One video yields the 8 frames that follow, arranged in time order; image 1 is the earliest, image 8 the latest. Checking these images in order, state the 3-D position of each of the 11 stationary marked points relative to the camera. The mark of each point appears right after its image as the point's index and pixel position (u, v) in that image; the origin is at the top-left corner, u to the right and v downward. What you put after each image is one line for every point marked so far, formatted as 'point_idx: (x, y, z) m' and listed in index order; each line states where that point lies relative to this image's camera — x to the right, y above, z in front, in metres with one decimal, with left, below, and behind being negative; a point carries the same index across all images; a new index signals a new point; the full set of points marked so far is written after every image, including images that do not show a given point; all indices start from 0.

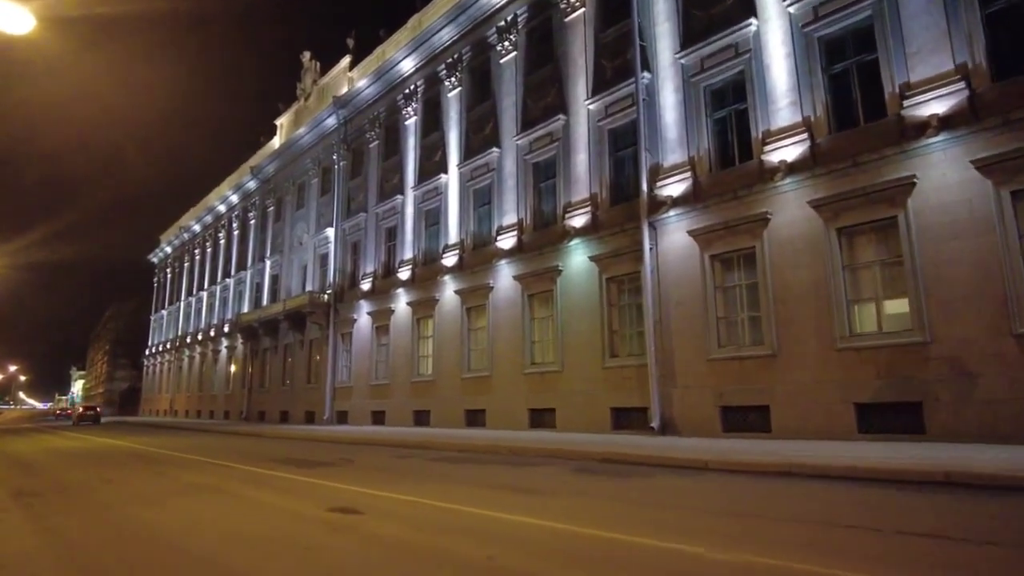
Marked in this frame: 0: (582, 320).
0: (+2.3, -1.0, +19.6) m
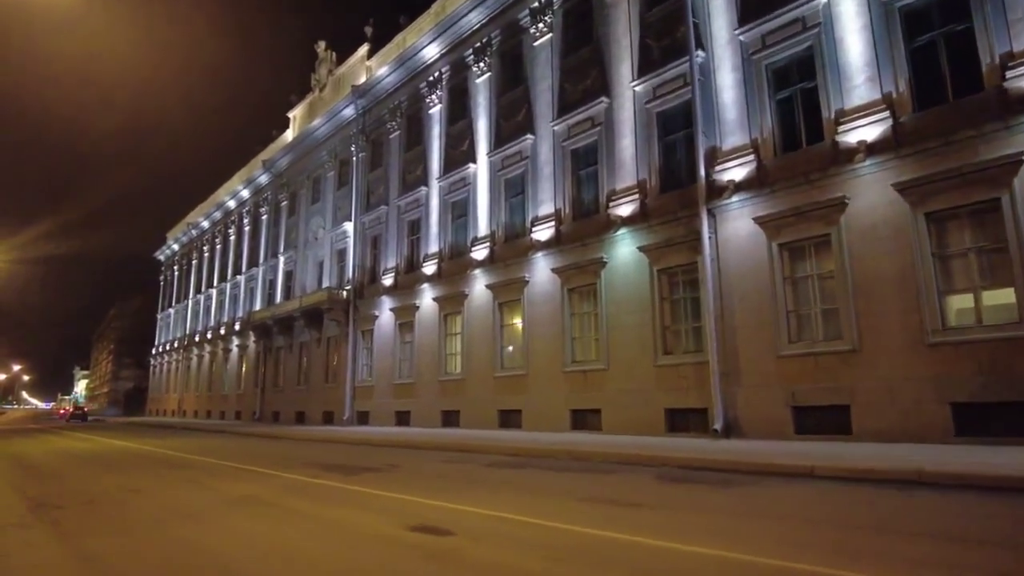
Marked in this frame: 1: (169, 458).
0: (+3.5, -0.8, +18.4) m
1: (-8.4, -4.3, +15.7) m
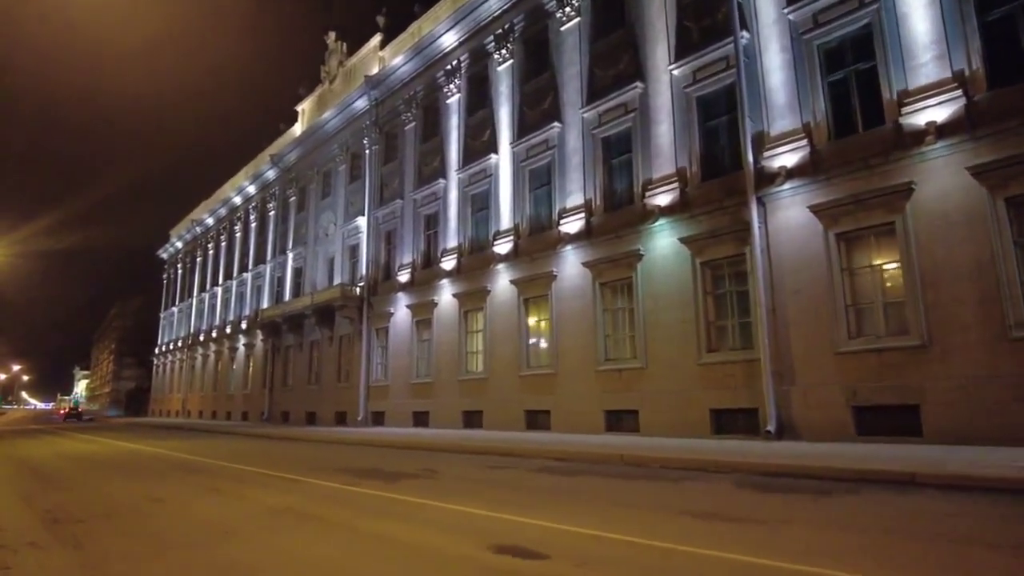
0: (+4.4, -0.6, +17.5) m
1: (-7.5, -4.1, +14.8) m
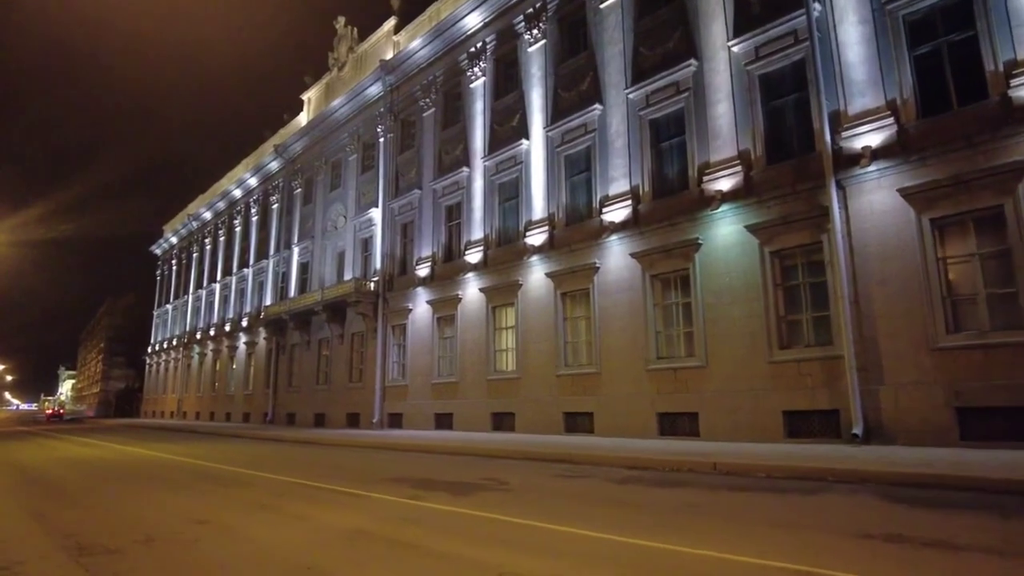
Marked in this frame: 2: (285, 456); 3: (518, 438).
0: (+5.7, -0.4, +16.1) m
1: (-6.2, -3.8, +13.2) m
2: (-6.4, -4.7, +17.9) m
3: (+0.2, -4.4, +18.7) m
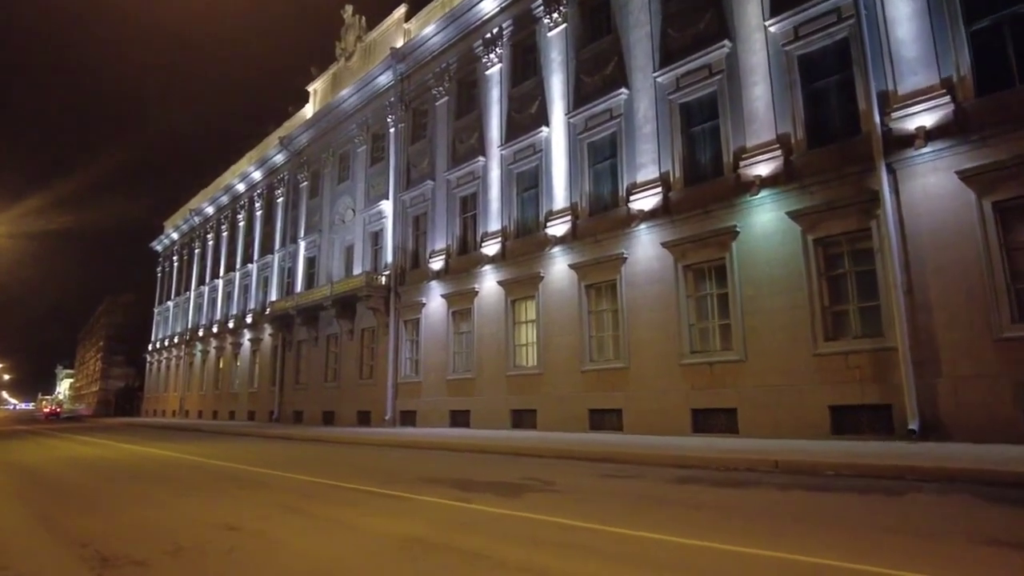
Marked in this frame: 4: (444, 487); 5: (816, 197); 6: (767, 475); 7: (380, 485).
0: (+6.4, -0.1, +15.4) m
1: (-5.5, -3.6, +12.4) m
2: (-5.7, -4.5, +17.2) m
3: (+0.9, -4.2, +18.0) m
4: (-1.0, -3.1, +9.7) m
5: (+7.2, +2.1, +15.0) m
6: (+4.0, -3.0, +10.0) m
7: (-2.1, -3.2, +10.2) m
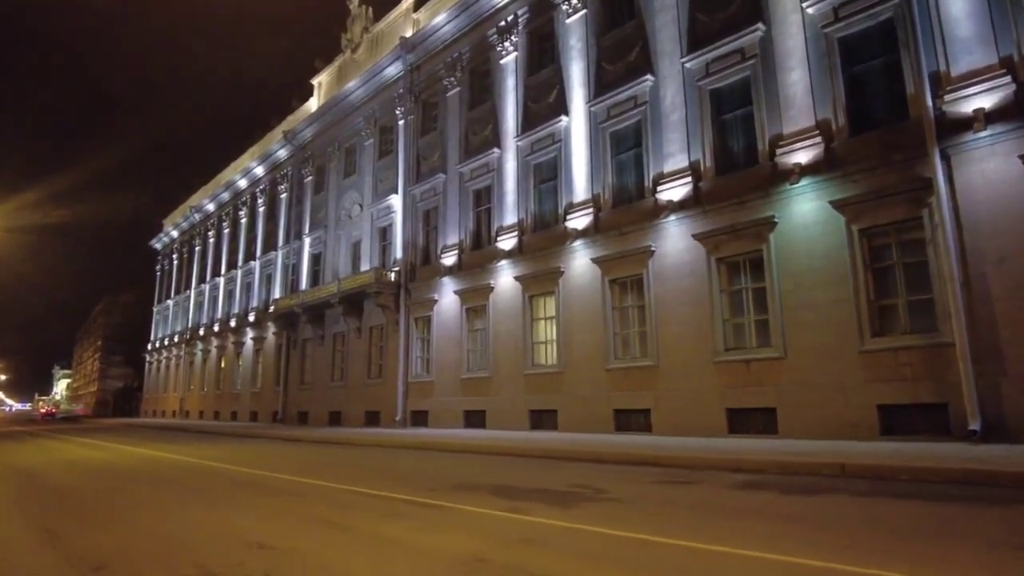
0: (+7.0, 0.0, +14.6) m
1: (-4.9, -3.5, +11.6) m
2: (-5.0, -4.4, +16.3) m
3: (+1.5, -4.0, +17.2) m
4: (-0.4, -2.9, +8.9) m
5: (+7.8, +2.3, +14.2) m
6: (+4.7, -2.8, +9.2) m
7: (-1.5, -3.0, +9.4) m
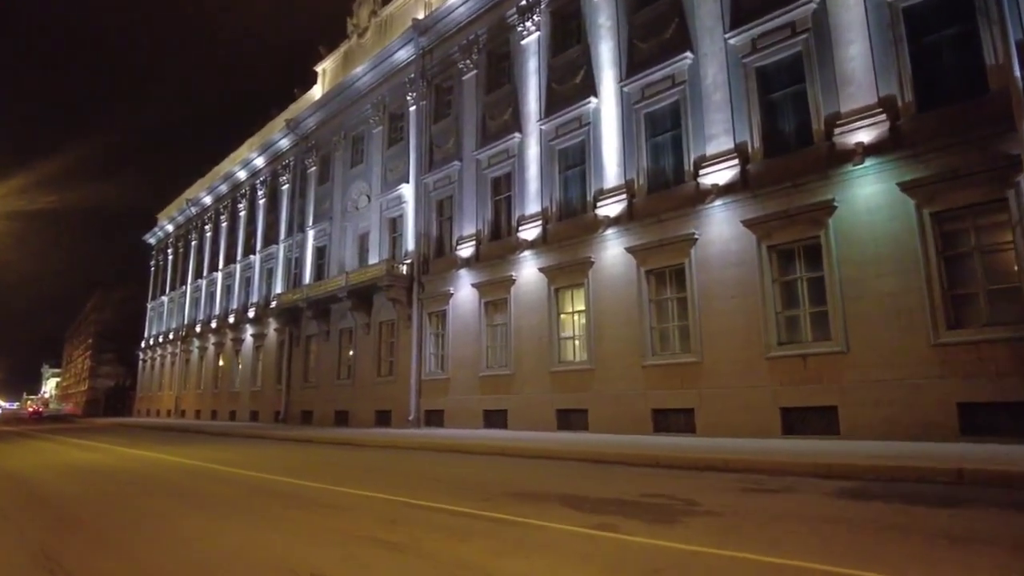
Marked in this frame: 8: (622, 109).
0: (+7.9, +0.3, +13.5) m
1: (-4.0, -3.2, +10.3) m
2: (-4.2, -4.1, +15.0) m
3: (+2.3, -3.8, +16.0) m
4: (+0.5, -2.6, +7.7) m
5: (+8.7, +2.5, +13.1) m
6: (+5.6, -2.6, +8.0) m
7: (-0.6, -2.8, +8.2) m
8: (+3.4, +5.4, +19.3) m
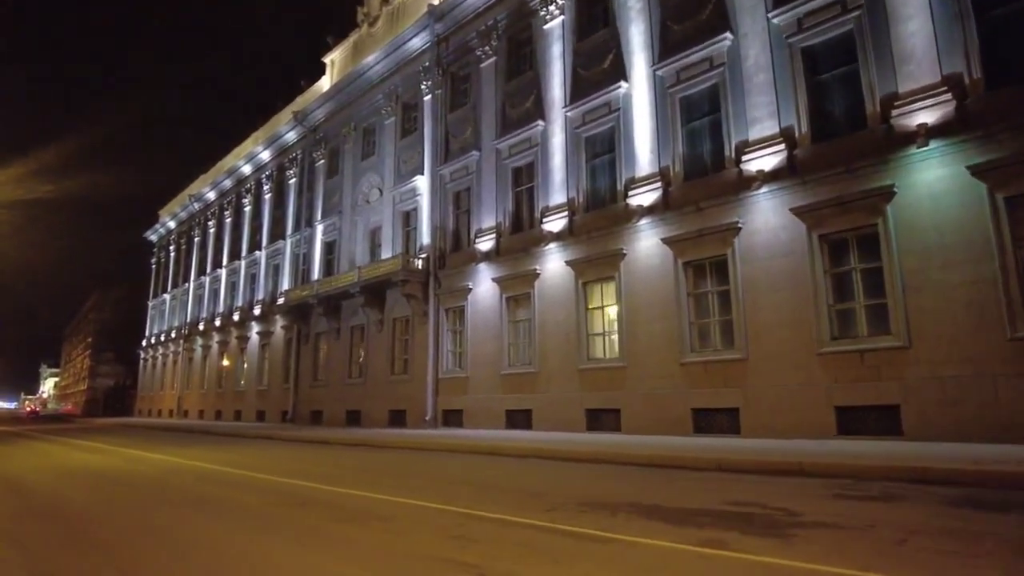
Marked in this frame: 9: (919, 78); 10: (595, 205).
0: (+8.7, +0.4, +12.6) m
1: (-3.2, -3.0, +9.4) m
2: (-3.4, -3.9, +14.1) m
3: (+3.1, -3.6, +15.0) m
4: (+1.4, -2.5, +6.7) m
5: (+9.5, +2.7, +12.2) m
6: (+6.4, -2.4, +7.1) m
7: (+0.2, -2.6, +7.2) m
8: (+4.2, +5.6, +18.4) m
9: (+8.7, +4.5, +13.6) m
10: (+2.6, +2.6, +19.8) m
